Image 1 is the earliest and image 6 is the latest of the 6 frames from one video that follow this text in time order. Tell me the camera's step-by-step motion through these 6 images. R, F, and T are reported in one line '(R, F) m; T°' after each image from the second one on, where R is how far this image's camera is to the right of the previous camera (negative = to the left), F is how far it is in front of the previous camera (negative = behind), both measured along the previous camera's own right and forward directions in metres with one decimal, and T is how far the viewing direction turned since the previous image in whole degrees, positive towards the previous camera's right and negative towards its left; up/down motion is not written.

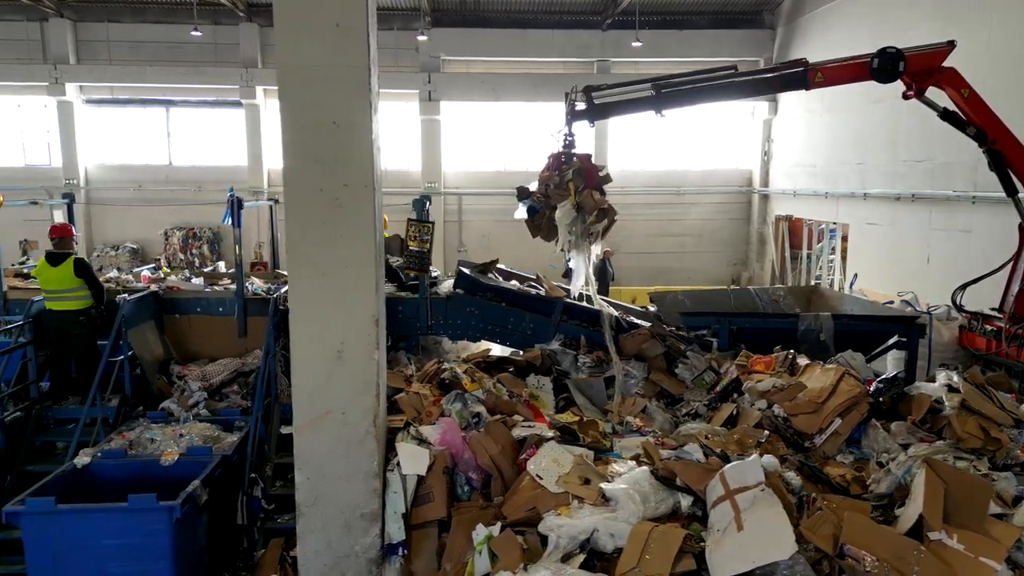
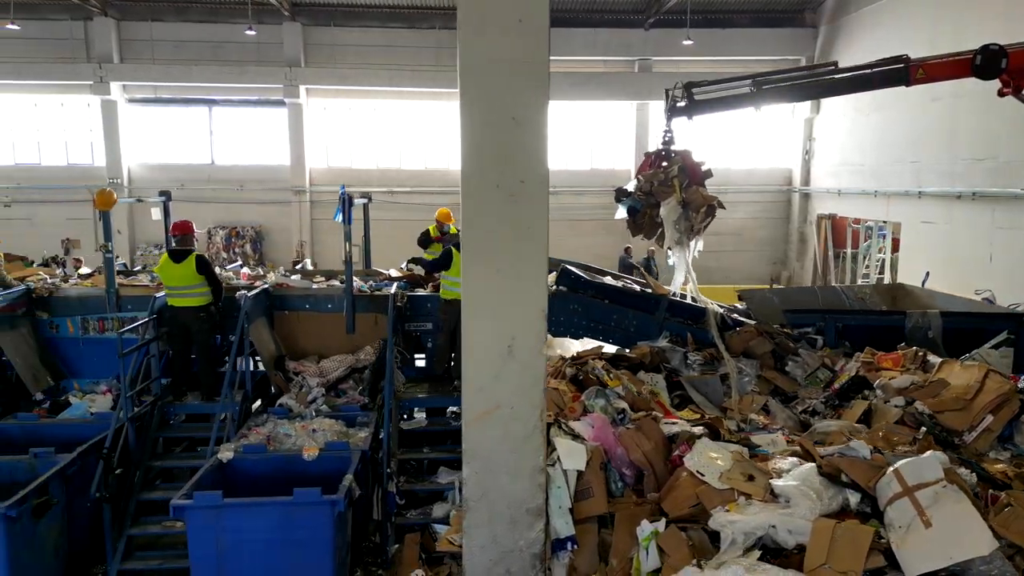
(-0.8, 0.0) m; 0°
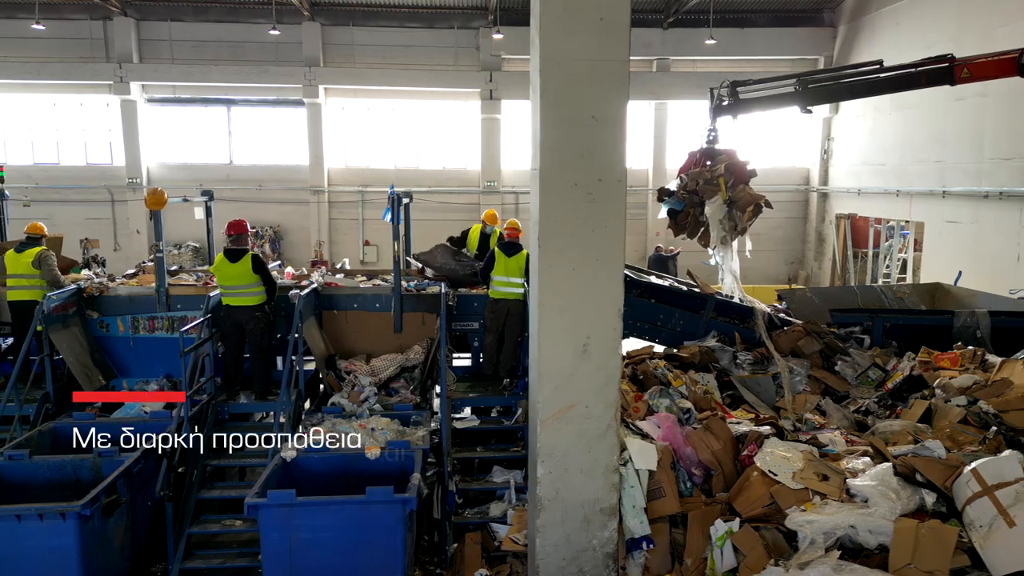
(-0.3, 0.0) m; 0°
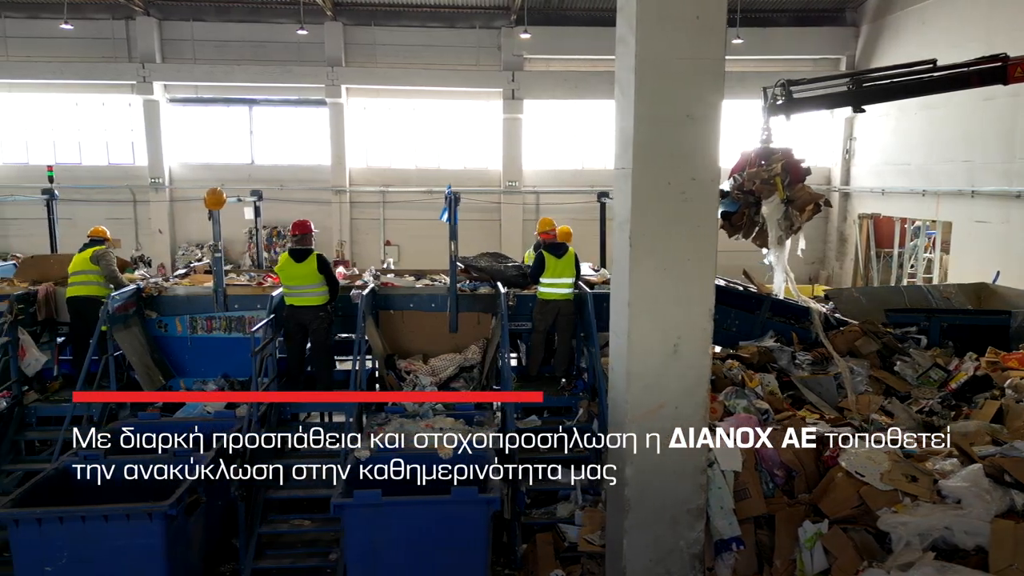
(-0.4, 0.0) m; 0°
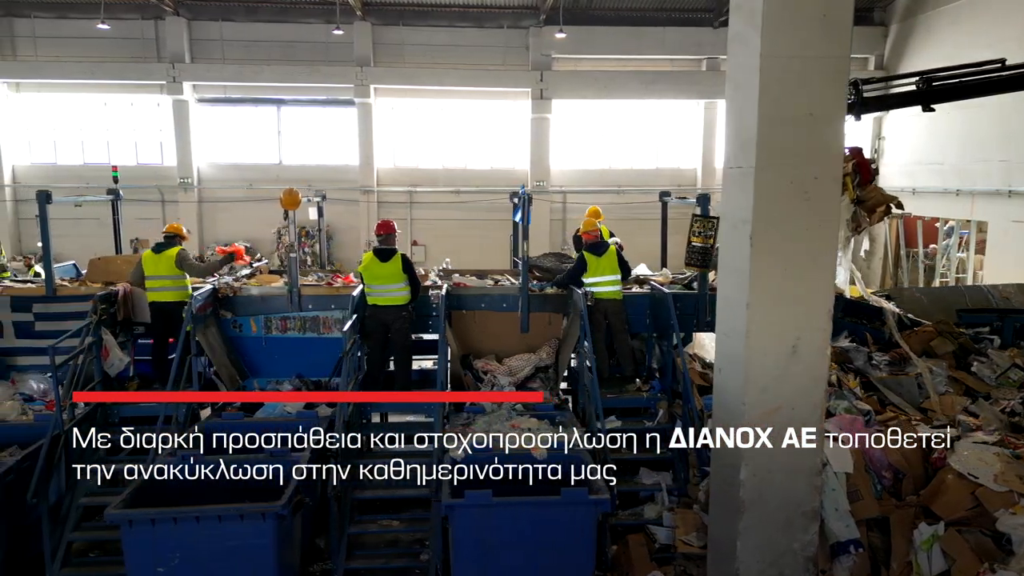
(-0.5, 0.0) m; 0°
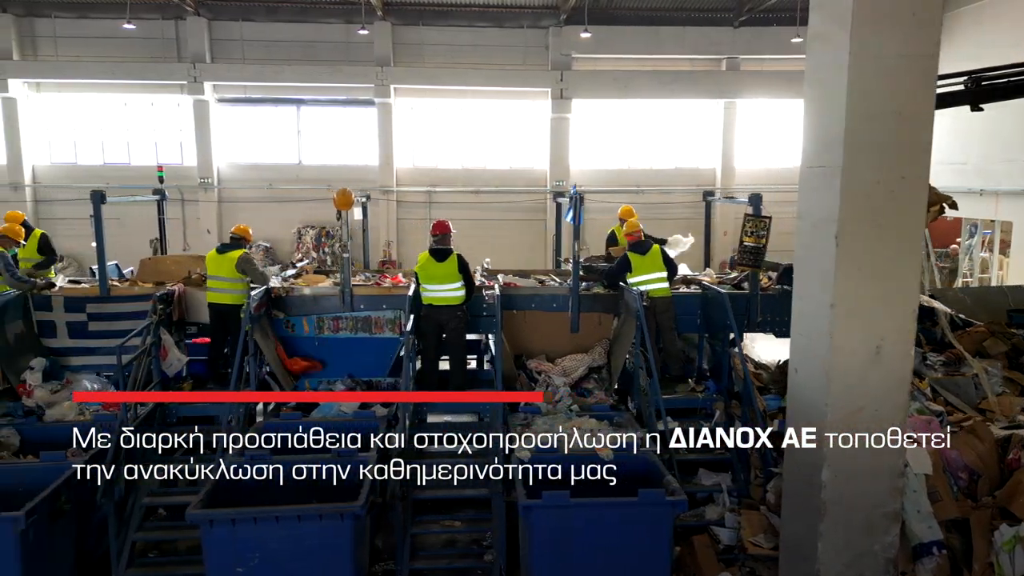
(-0.4, 0.0) m; 0°
